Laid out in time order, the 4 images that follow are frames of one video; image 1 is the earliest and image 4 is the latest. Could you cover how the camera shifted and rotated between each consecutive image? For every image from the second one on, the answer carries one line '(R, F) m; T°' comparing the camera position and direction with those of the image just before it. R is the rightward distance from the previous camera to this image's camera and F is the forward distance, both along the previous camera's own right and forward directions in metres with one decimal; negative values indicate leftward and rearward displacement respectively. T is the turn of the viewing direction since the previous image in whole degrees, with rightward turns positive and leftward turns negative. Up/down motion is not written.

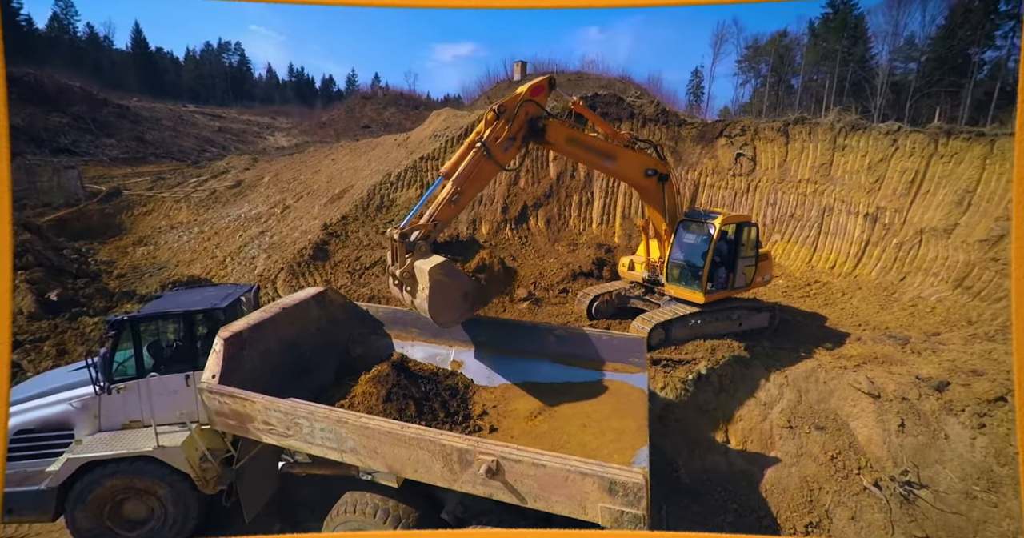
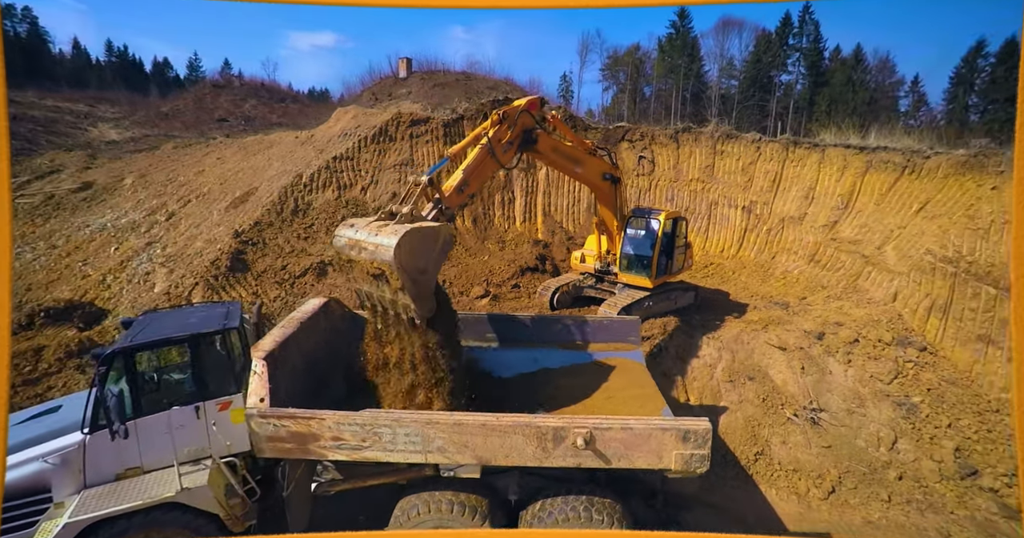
(-1.4, -0.2) m; +16°
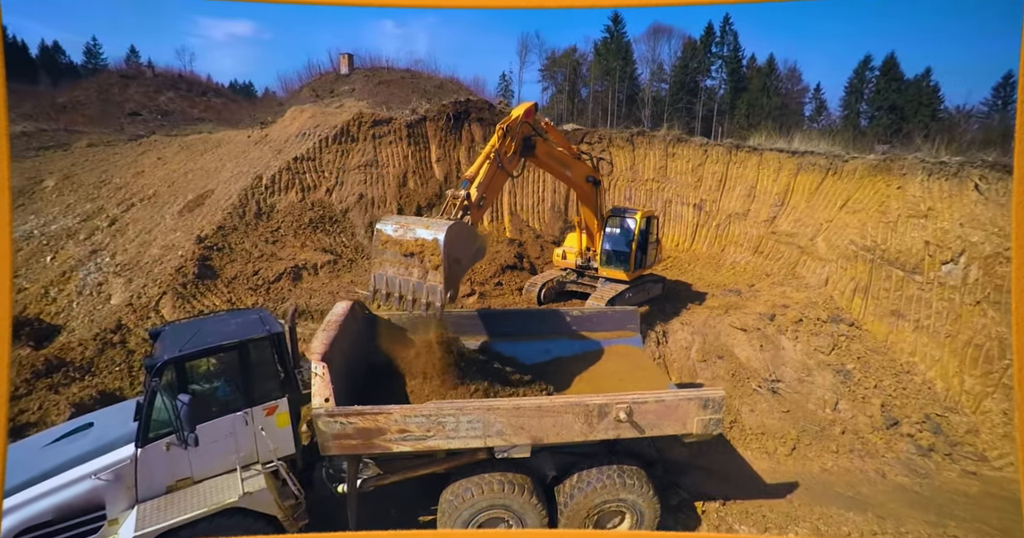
(-0.8, -0.3) m; +8°
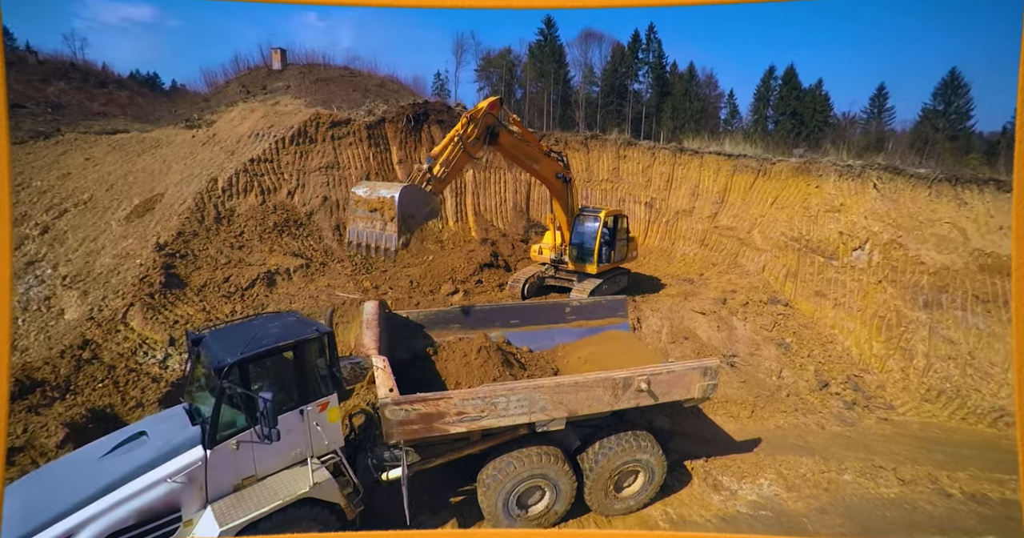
(-0.9, -0.4) m; +9°
